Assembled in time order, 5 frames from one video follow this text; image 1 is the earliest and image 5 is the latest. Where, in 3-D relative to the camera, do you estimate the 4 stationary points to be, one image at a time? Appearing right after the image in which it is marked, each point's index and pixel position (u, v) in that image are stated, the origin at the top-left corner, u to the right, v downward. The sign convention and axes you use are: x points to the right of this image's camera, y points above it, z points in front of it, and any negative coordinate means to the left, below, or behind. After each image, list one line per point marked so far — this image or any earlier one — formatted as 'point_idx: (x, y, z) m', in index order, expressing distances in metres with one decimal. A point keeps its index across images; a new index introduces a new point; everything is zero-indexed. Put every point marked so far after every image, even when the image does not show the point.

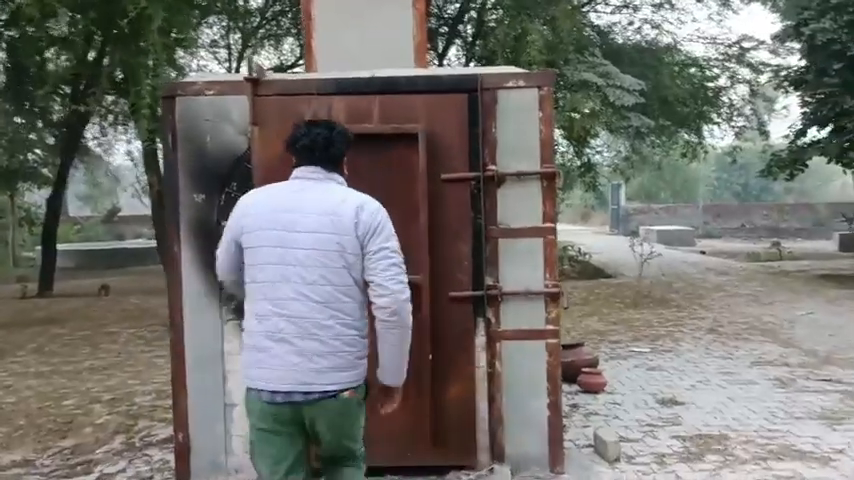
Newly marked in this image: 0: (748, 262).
0: (+6.4, -0.4, +18.1) m
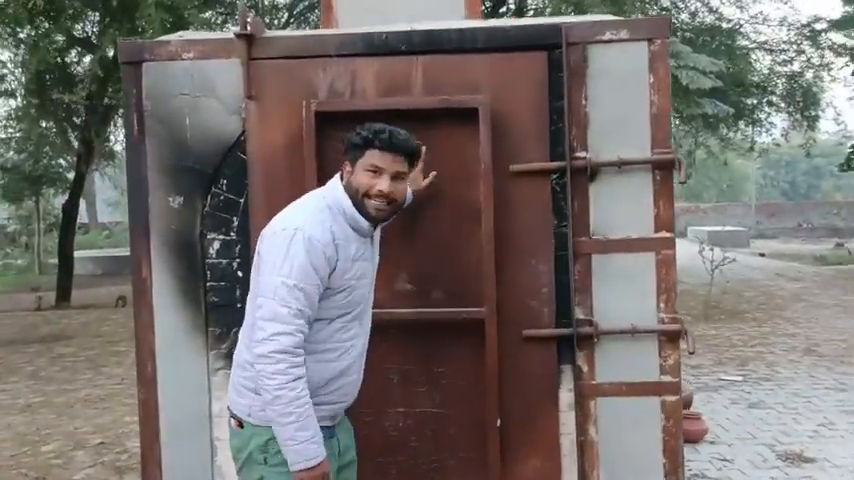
0: (+7.1, -0.5, +16.6) m
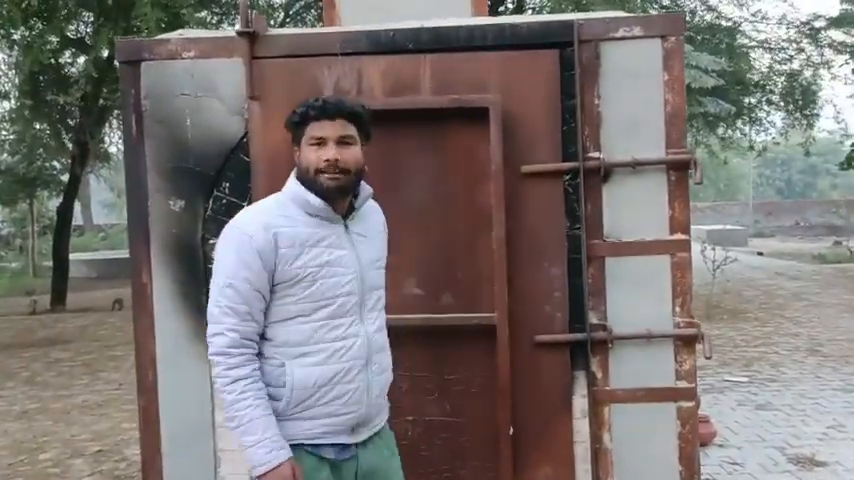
0: (+7.0, -0.4, +16.6) m
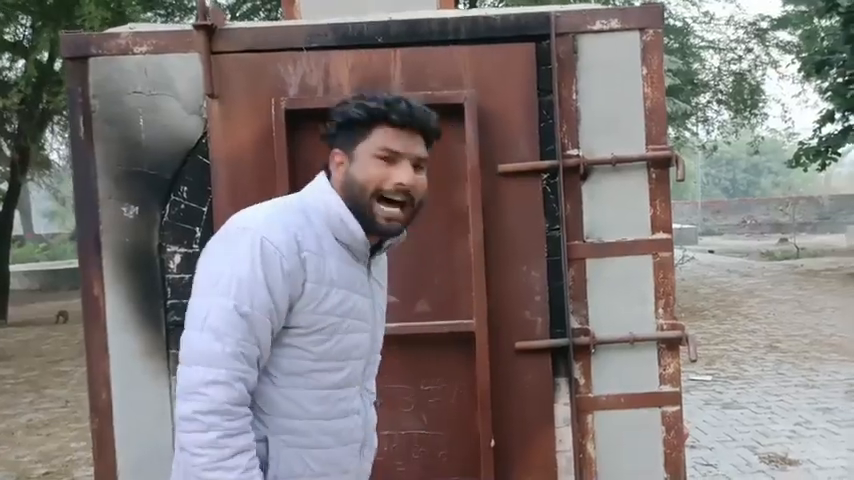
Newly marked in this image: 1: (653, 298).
0: (+6.2, -0.4, +16.8) m
1: (+0.7, -0.2, +2.9) m
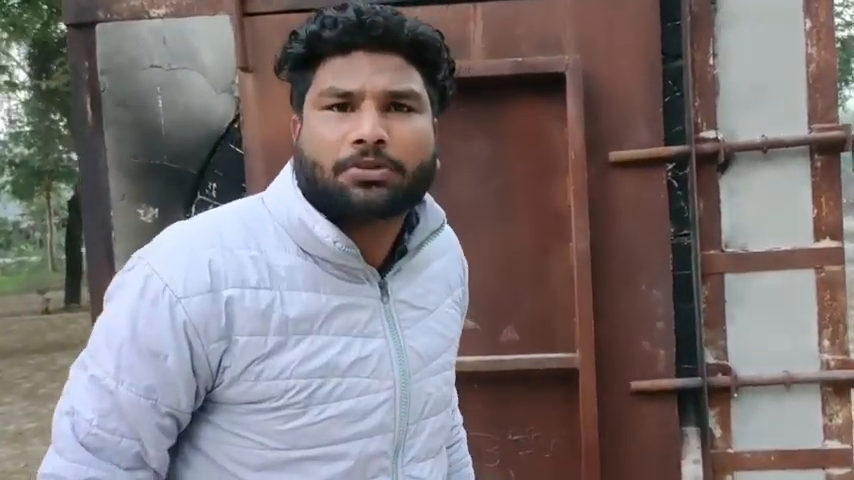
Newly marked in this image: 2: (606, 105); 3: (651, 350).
0: (+7.5, -0.1, +15.6) m
1: (+1.0, -0.2, +2.2) m
2: (+0.4, +0.3, +2.2) m
3: (+0.6, -0.3, +2.3) m
